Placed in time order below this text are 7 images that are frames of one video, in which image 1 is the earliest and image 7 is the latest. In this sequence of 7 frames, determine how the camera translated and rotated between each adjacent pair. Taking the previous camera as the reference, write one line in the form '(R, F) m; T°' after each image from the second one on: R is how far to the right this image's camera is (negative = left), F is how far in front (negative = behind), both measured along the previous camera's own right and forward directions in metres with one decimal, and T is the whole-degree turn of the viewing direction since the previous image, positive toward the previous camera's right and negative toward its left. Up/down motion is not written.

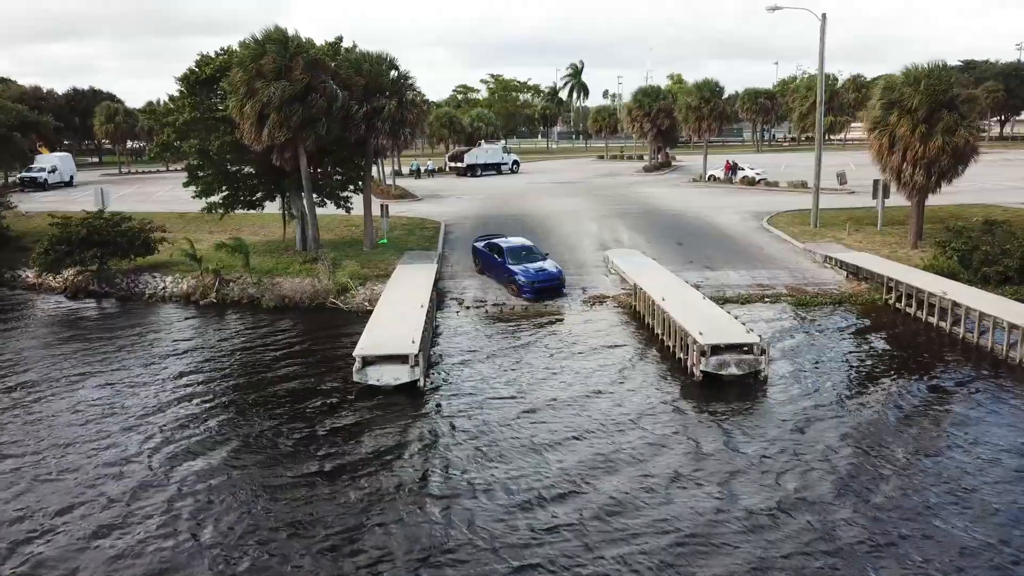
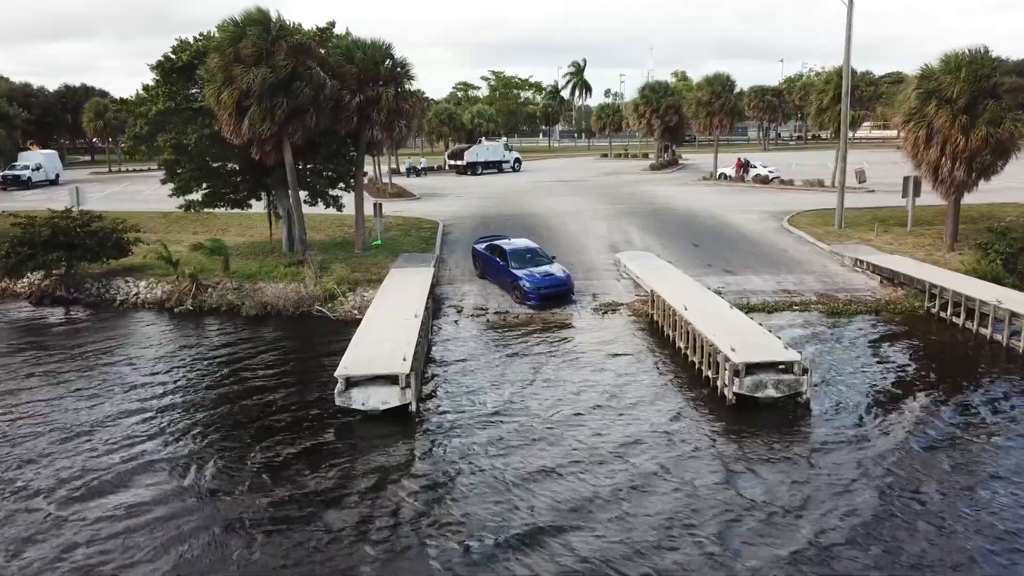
(-0.1, +2.3) m; 0°
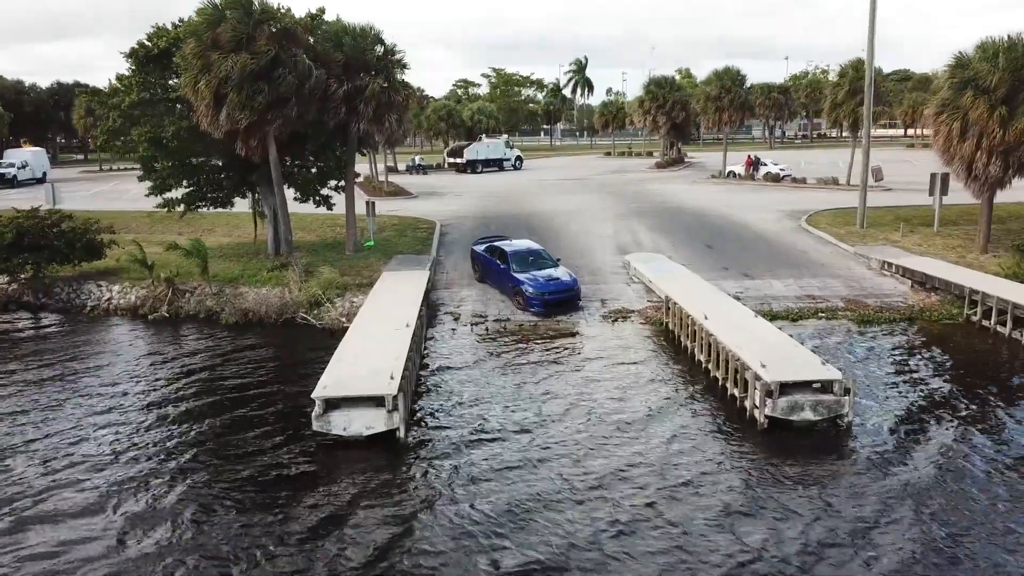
(0.0, +1.8) m; 0°
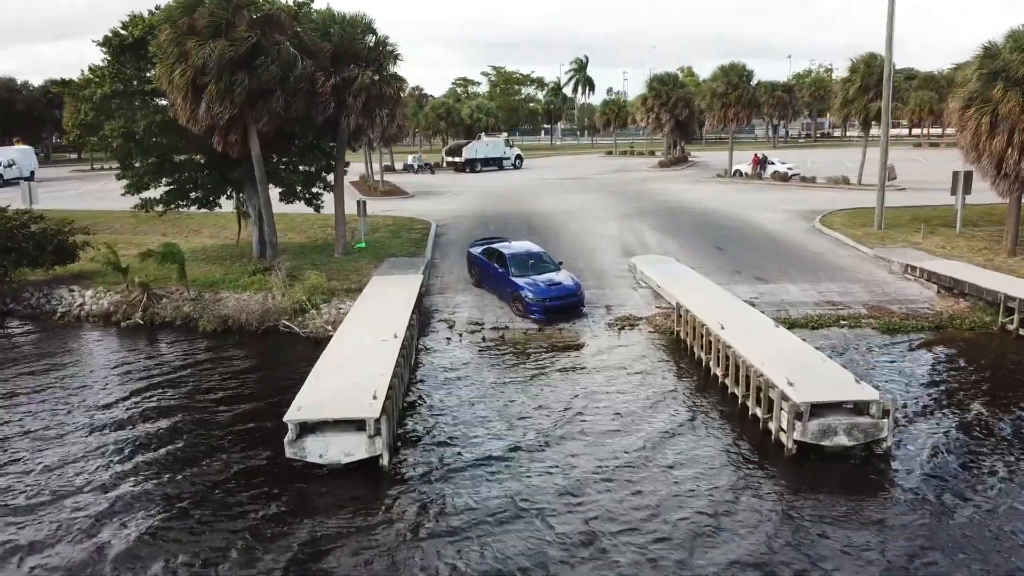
(0.0, +1.5) m; 0°
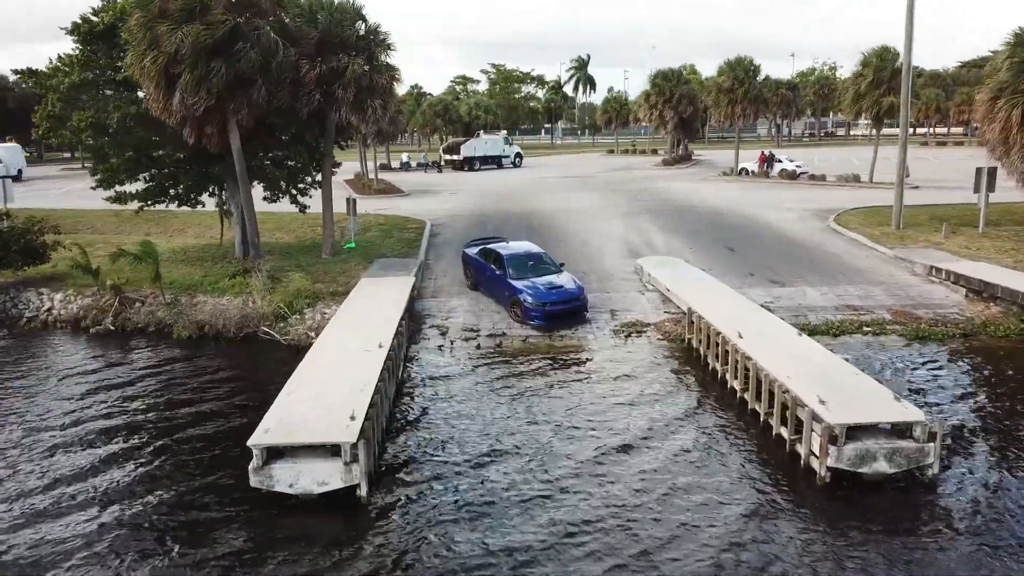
(+0.1, +1.4) m; 0°
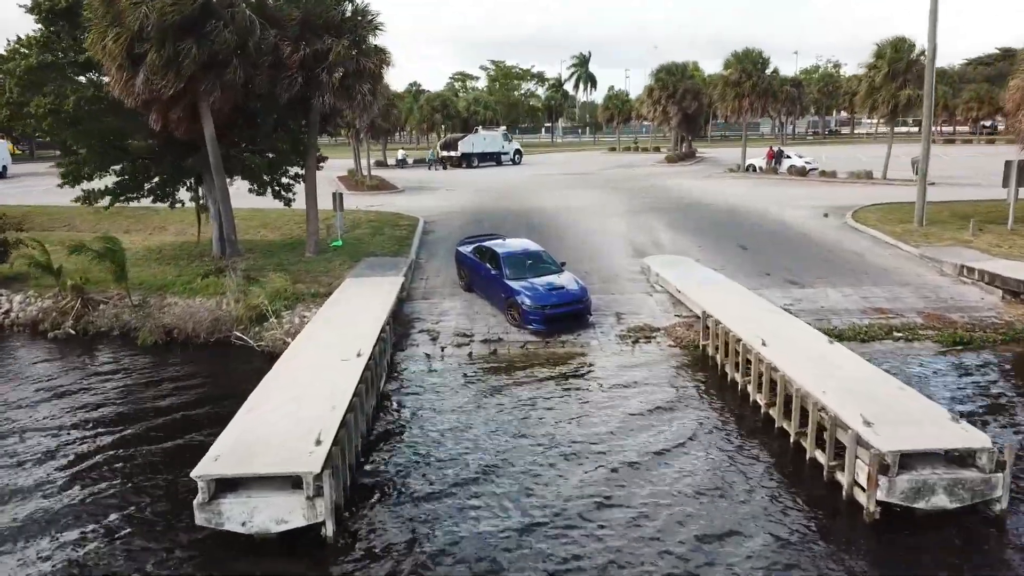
(+0.1, +1.6) m; 0°
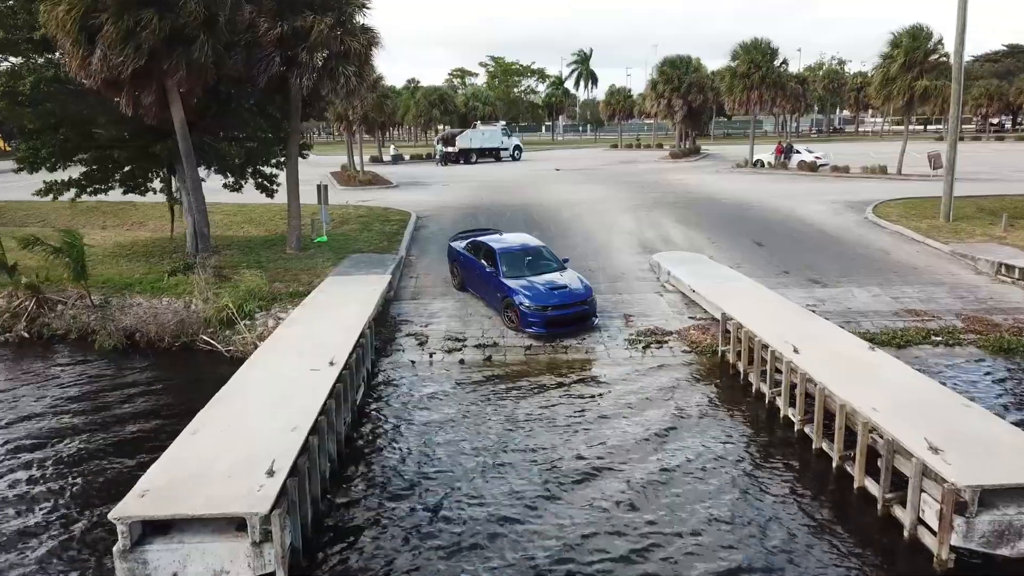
(+0.1, +1.6) m; 0°
